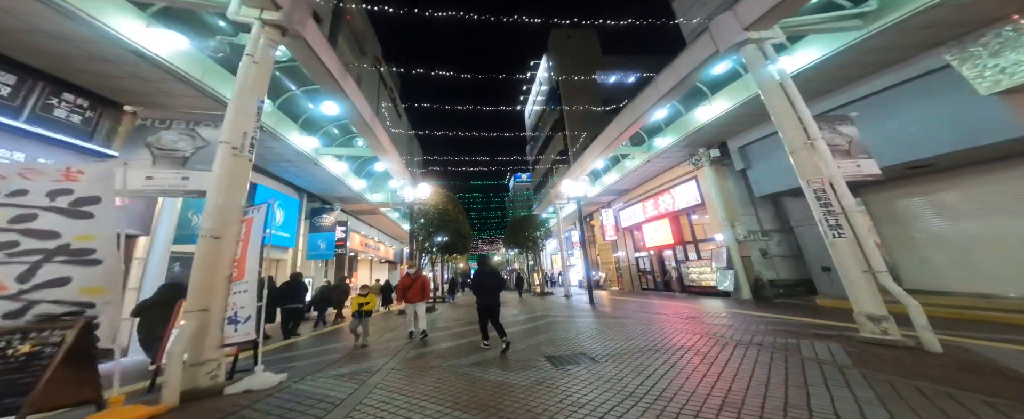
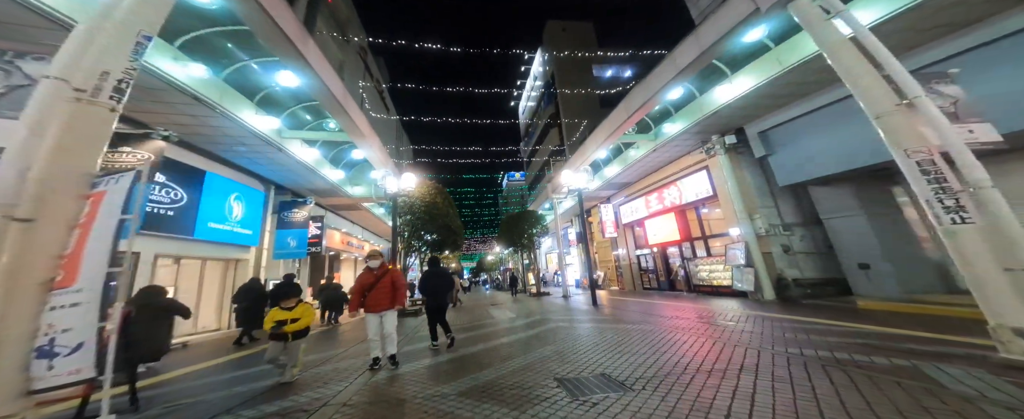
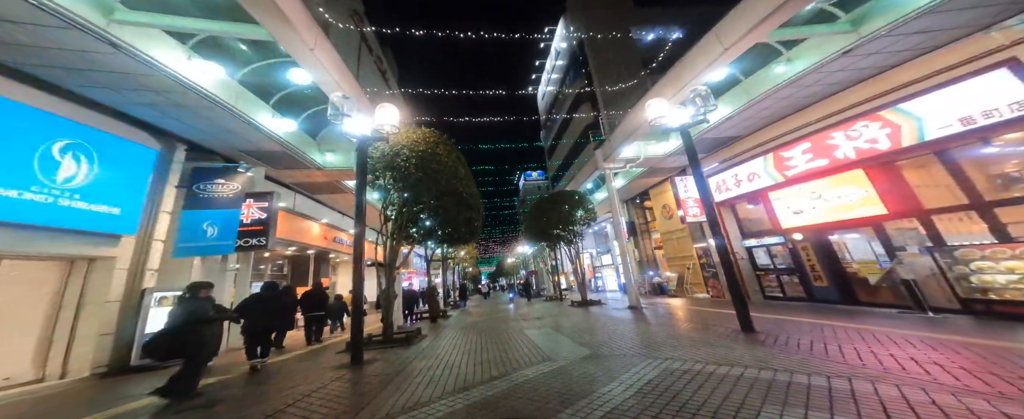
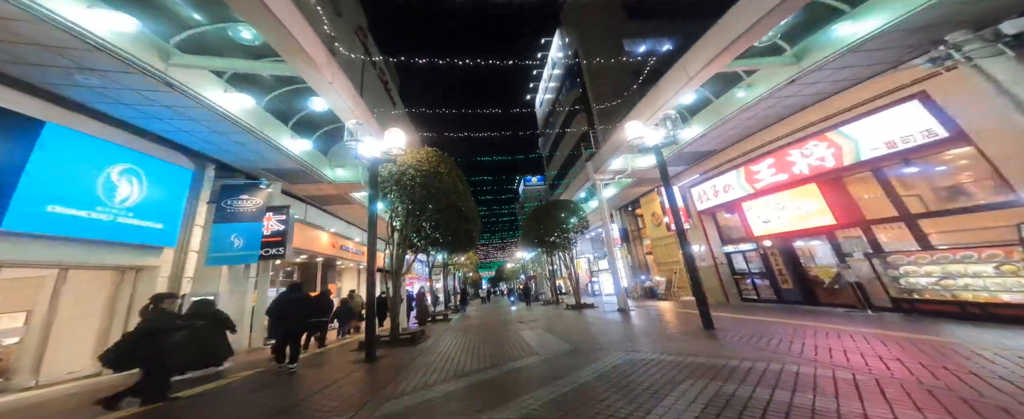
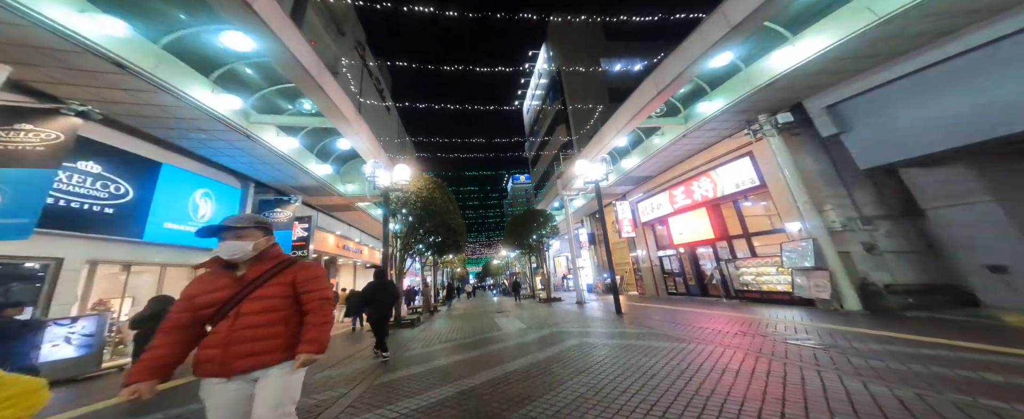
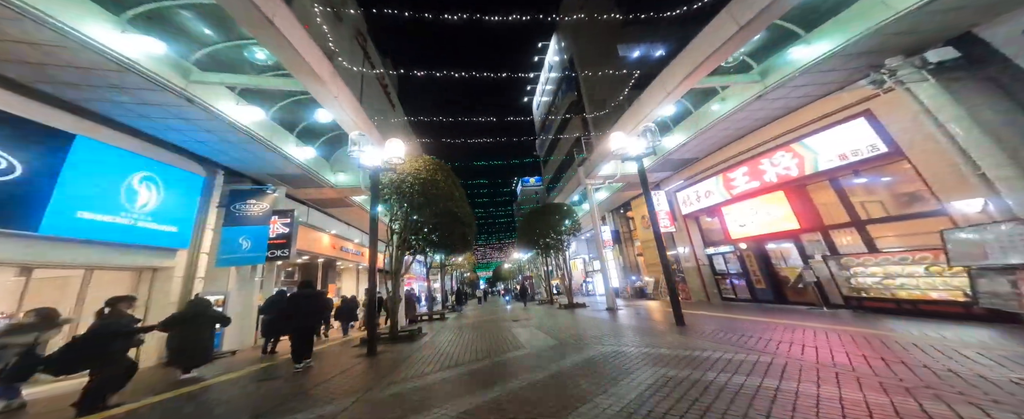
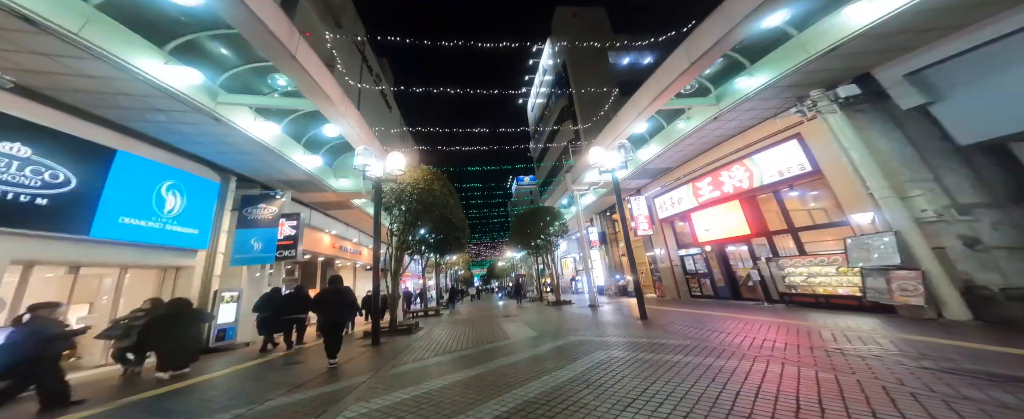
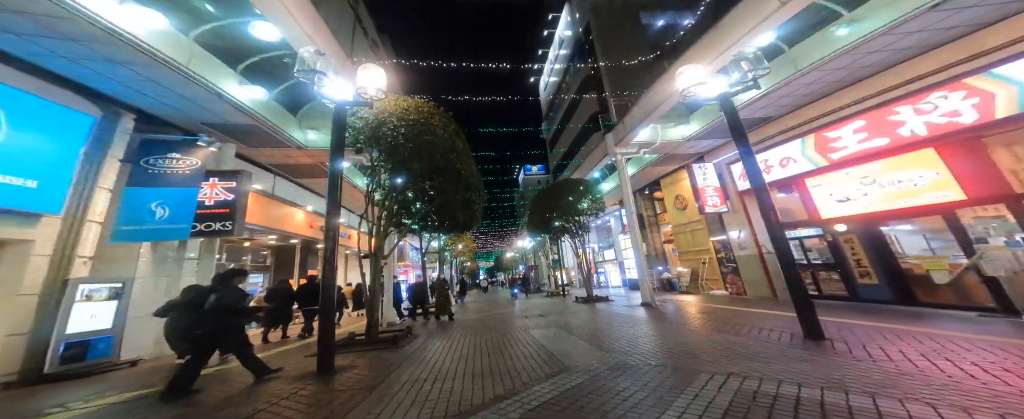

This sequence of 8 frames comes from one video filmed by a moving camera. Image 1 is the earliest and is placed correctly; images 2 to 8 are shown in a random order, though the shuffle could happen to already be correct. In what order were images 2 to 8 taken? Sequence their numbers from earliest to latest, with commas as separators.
2, 5, 7, 6, 4, 3, 8
